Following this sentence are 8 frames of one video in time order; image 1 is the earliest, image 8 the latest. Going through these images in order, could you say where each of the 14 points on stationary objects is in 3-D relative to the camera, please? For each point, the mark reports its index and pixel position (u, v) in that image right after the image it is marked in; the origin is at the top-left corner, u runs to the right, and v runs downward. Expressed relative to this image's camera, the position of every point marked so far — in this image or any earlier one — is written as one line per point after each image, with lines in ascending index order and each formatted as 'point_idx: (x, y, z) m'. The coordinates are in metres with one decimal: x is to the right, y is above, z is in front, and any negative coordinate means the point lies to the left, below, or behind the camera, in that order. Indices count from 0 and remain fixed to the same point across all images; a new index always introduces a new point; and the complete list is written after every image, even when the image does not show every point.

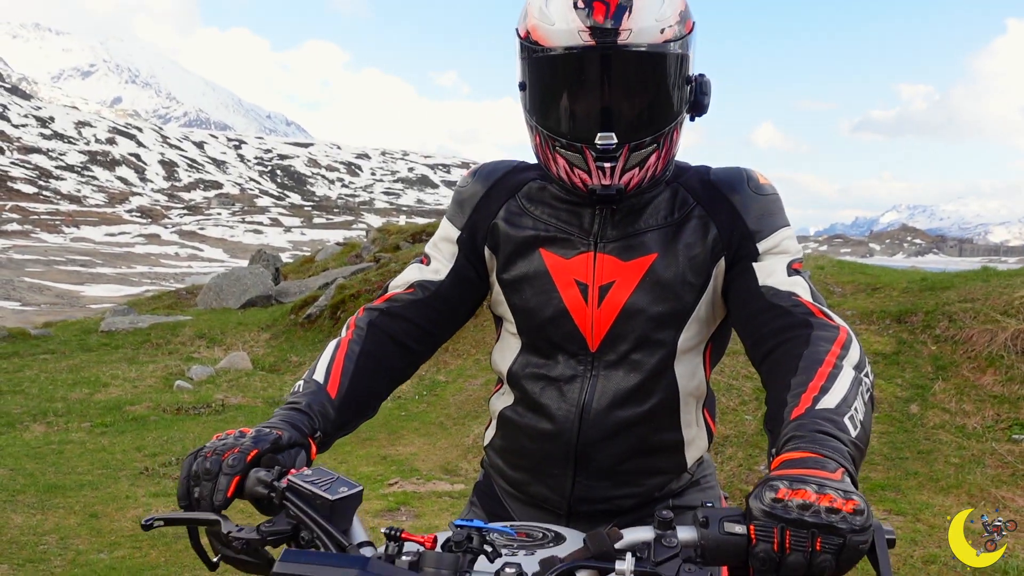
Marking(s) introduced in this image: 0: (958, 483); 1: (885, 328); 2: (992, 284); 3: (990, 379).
0: (+3.3, -1.4, +7.0) m
1: (+4.0, -0.4, +10.1) m
2: (+5.2, +0.1, +10.3) m
3: (+4.3, -0.8, +8.5) m
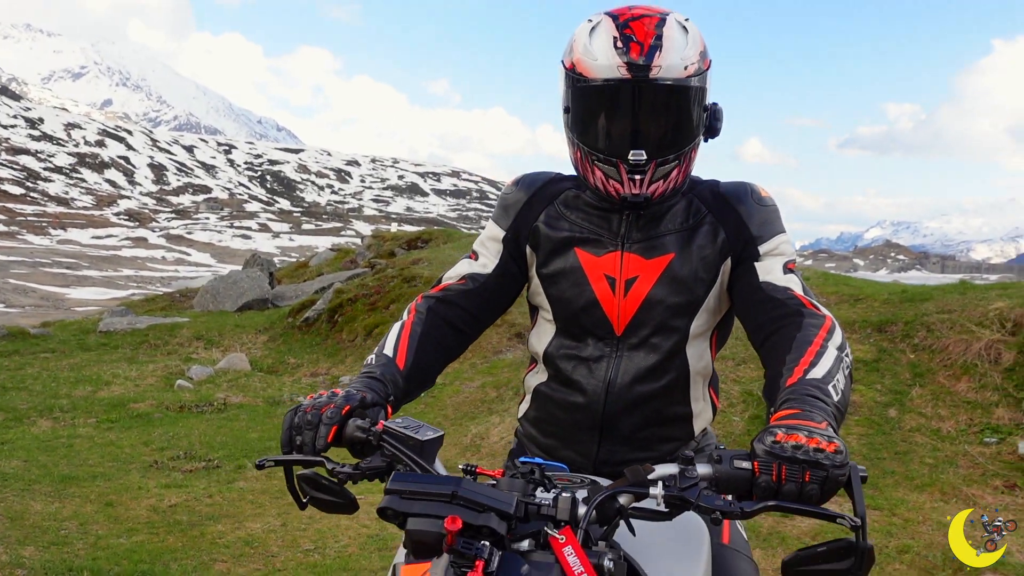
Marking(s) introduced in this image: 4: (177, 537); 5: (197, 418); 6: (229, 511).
0: (+3.3, -1.5, +7.4) m
1: (+4.0, -0.5, +10.5) m
2: (+5.2, -0.1, +10.7) m
3: (+4.3, -0.9, +8.9) m
4: (-2.5, -1.9, +7.0) m
5: (-4.0, -1.7, +12.0) m
6: (-2.3, -1.9, +7.8) m
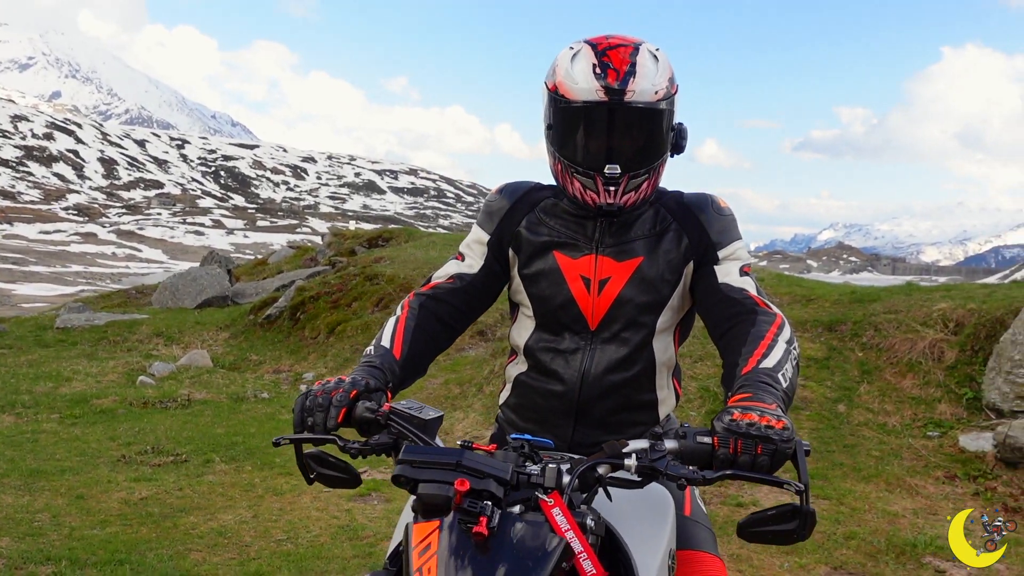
0: (+3.1, -1.5, +7.8) m
1: (+3.6, -0.5, +11.0) m
2: (+4.8, -0.1, +11.2) m
3: (+4.0, -0.9, +9.4) m
4: (-2.8, -1.8, +7.1) m
5: (-4.5, -1.6, +12.0) m
6: (-2.6, -1.8, +7.9) m
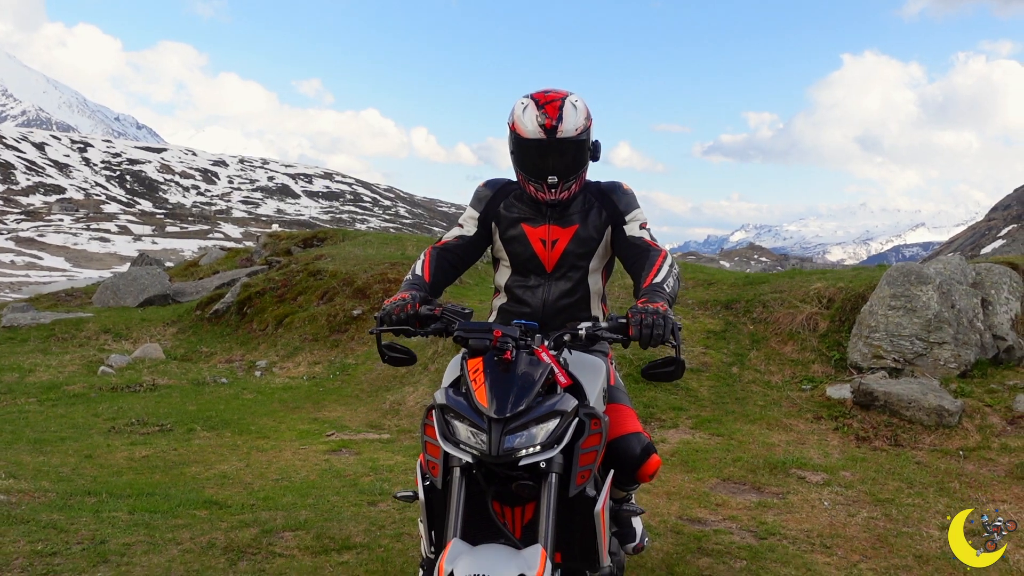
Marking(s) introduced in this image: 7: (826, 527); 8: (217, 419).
0: (+2.6, -1.3, +9.6) m
1: (+2.8, -0.3, +12.8) m
2: (+4.0, +0.1, +13.2) m
3: (+3.3, -0.7, +11.3) m
4: (-3.2, -1.7, +8.4) m
5: (-5.3, -1.5, +13.1) m
6: (-3.1, -1.7, +9.3) m
7: (+2.2, -1.7, +6.5) m
8: (-3.6, -1.6, +11.6) m
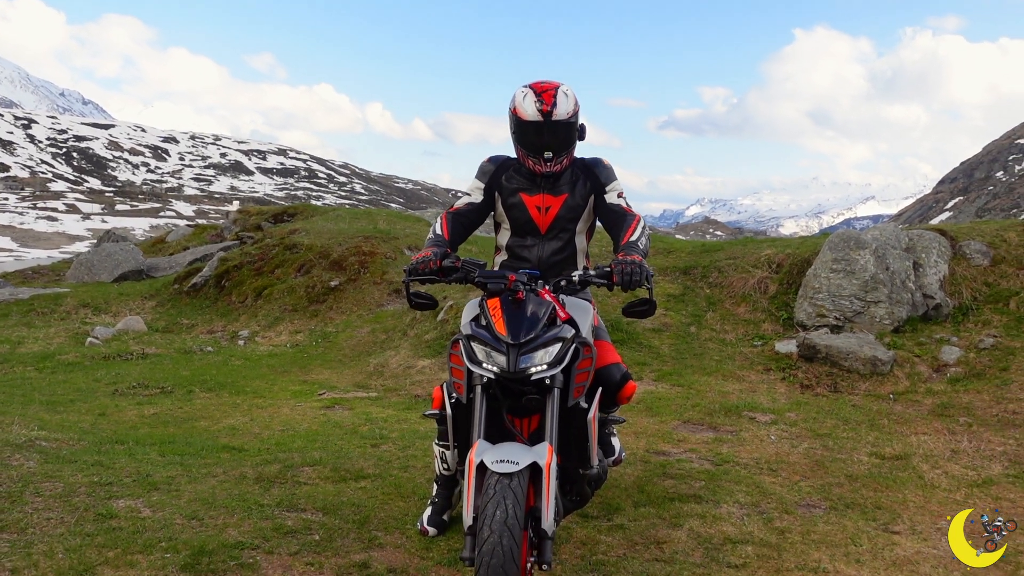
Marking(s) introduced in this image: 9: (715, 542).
0: (+2.3, -0.9, +10.7) m
1: (+2.4, +0.1, +13.8) m
2: (+3.6, +0.6, +14.2) m
3: (+3.0, -0.3, +12.3) m
4: (-3.3, -1.4, +9.2) m
5: (-5.7, -1.1, +13.8) m
6: (-3.3, -1.4, +10.0) m
7: (+2.1, -1.3, +7.5) m
8: (-3.9, -1.2, +12.3) m
9: (+1.2, -1.5, +5.6) m
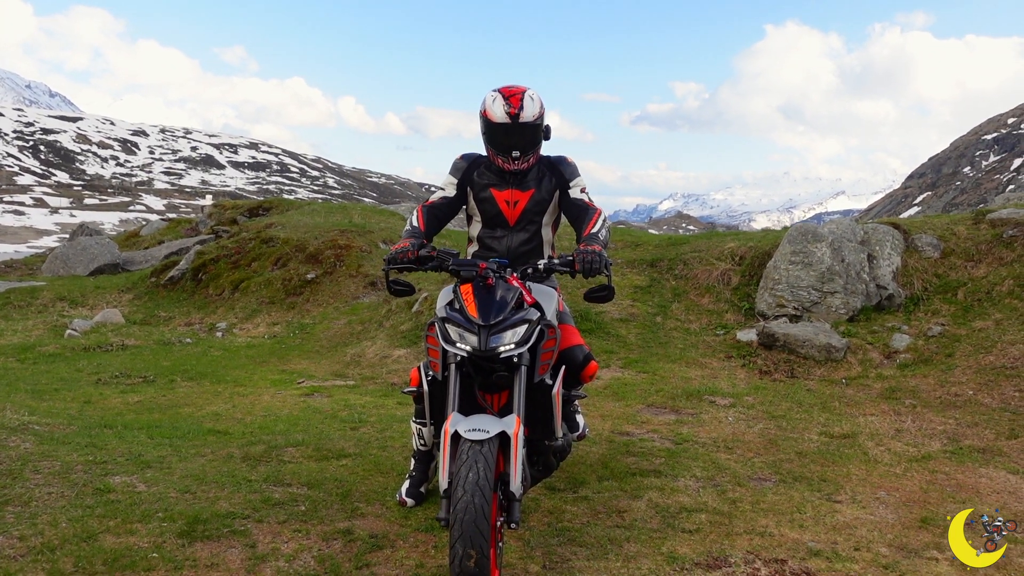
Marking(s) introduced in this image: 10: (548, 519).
0: (+2.0, -0.8, +11.2) m
1: (+2.0, +0.3, +14.3) m
2: (+3.1, +0.7, +14.7) m
3: (+2.7, -0.1, +12.8) m
4: (-3.6, -1.3, +9.6) m
5: (-6.1, -1.0, +14.1) m
6: (-3.6, -1.3, +10.4) m
7: (+1.9, -1.3, +8.0) m
8: (-4.3, -1.1, +12.7) m
9: (+1.0, -1.4, +6.1) m
10: (+0.2, -1.4, +5.8) m
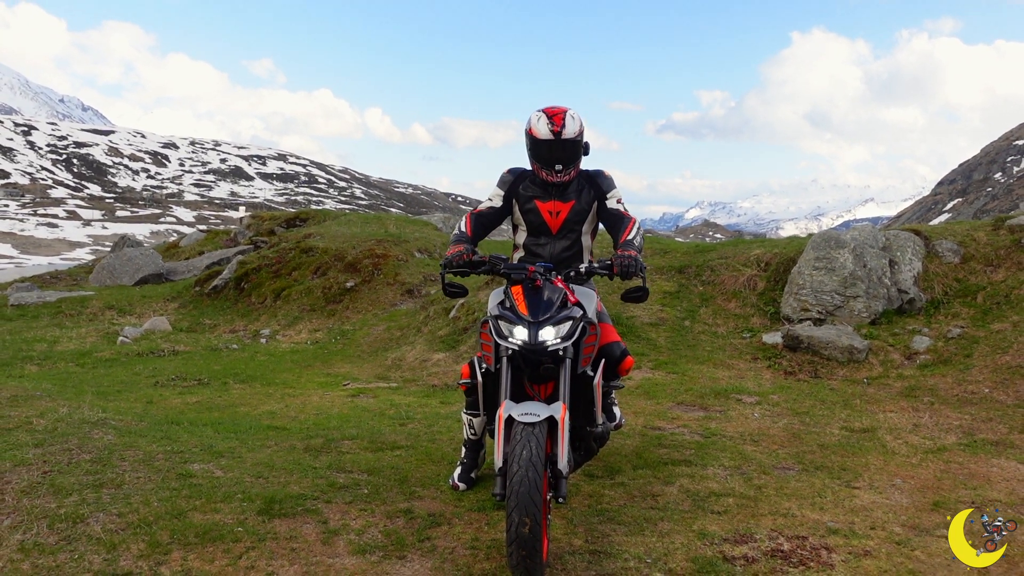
0: (+2.5, -0.9, +11.7) m
1: (+2.5, +0.2, +14.9) m
2: (+3.7, +0.7, +15.2) m
3: (+3.1, -0.2, +13.3) m
4: (-3.2, -1.4, +10.2) m
5: (-5.6, -1.2, +14.8) m
6: (-3.2, -1.4, +11.0) m
7: (+2.2, -1.3, +8.5) m
8: (-3.8, -1.3, +13.3) m
9: (+1.3, -1.5, +6.6) m
10: (+0.5, -1.5, +6.4) m
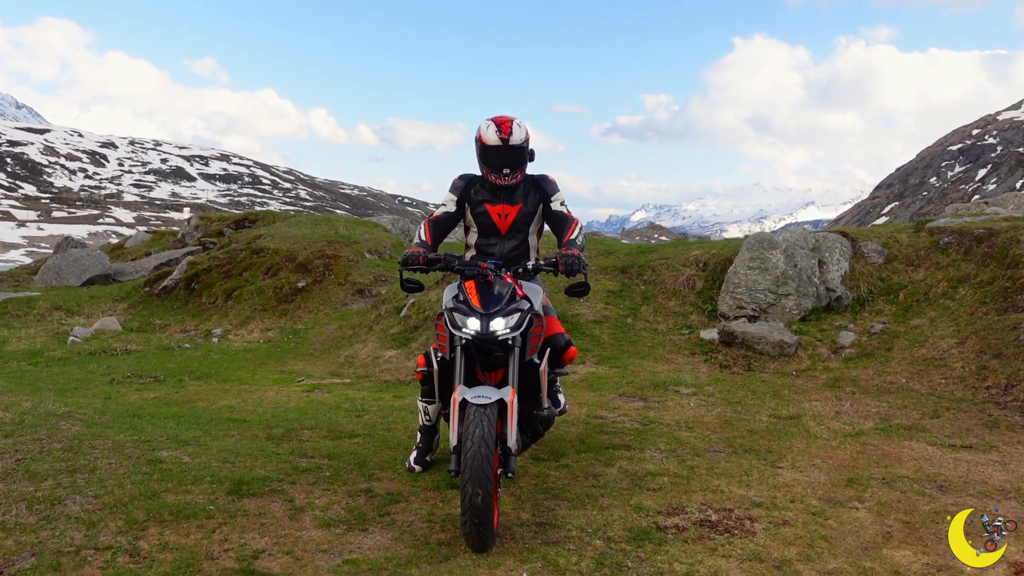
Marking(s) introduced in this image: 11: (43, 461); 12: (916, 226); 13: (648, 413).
0: (+1.8, -0.9, +12.3) m
1: (+1.7, +0.2, +15.5) m
2: (+2.8, +0.7, +15.9) m
3: (+2.4, -0.2, +14.0) m
4: (-3.8, -1.3, +10.5) m
5: (-6.4, -1.1, +15.0) m
6: (-3.8, -1.3, +11.3) m
7: (+1.7, -1.3, +9.2) m
8: (-4.6, -1.2, +13.6) m
9: (+1.0, -1.4, +7.2) m
10: (+0.2, -1.4, +6.9) m
11: (-3.4, -1.2, +6.7) m
12: (+6.4, +1.0, +14.7) m
13: (+1.4, -1.2, +9.3) m
